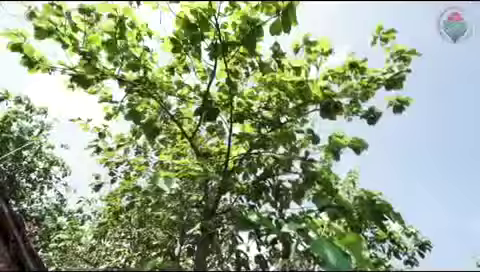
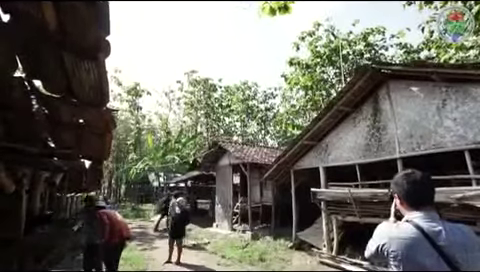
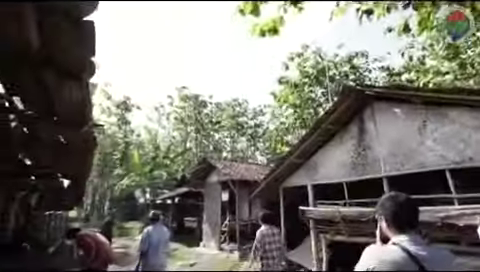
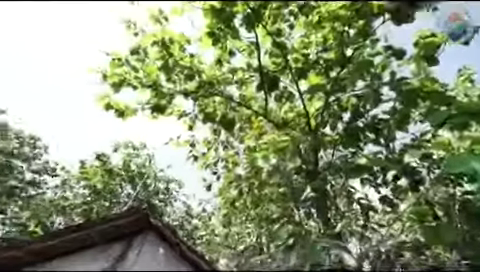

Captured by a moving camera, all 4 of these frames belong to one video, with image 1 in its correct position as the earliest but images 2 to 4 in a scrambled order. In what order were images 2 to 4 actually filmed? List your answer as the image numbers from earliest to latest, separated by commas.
4, 3, 2
